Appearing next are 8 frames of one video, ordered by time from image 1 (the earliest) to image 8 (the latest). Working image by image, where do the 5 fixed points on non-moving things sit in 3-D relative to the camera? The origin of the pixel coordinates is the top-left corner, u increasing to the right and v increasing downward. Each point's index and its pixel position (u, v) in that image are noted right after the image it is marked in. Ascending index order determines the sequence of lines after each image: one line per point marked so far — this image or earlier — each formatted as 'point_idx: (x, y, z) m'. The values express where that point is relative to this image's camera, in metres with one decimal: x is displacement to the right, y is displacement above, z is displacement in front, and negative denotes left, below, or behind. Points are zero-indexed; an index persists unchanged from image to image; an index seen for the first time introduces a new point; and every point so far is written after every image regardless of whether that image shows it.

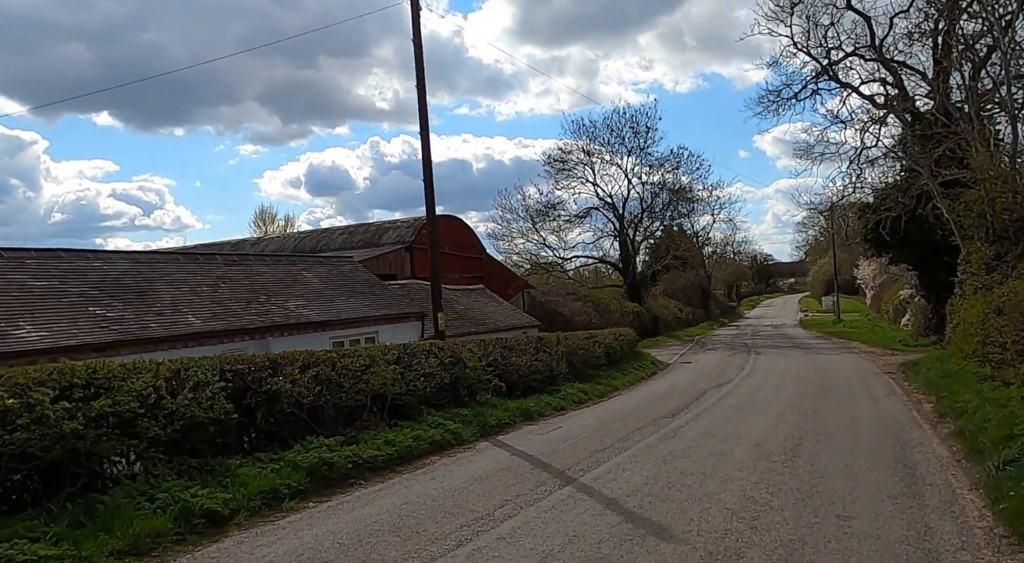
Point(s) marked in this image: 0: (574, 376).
0: (+1.4, -2.2, +18.9) m
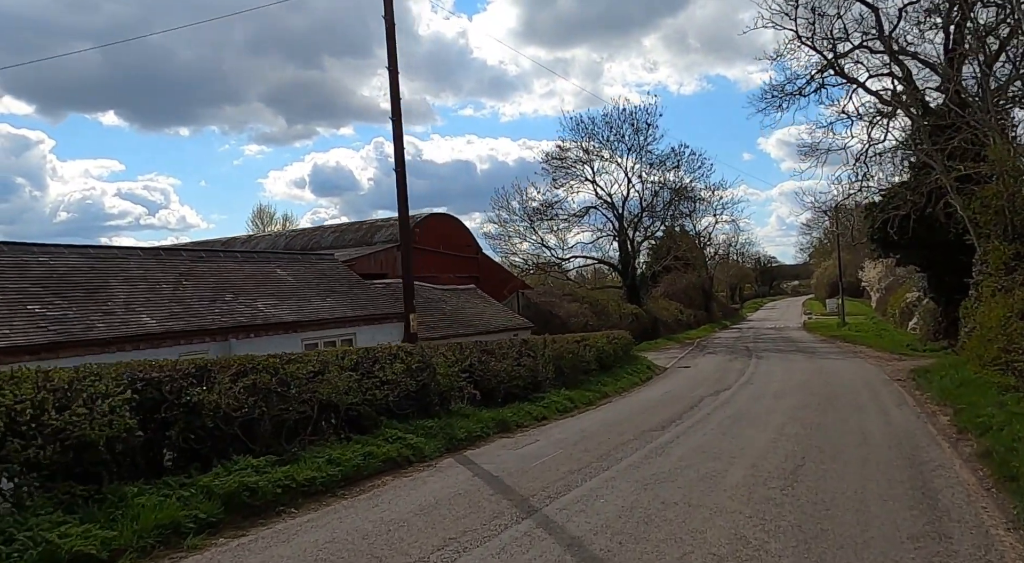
0: (+1.1, -2.2, +17.7) m
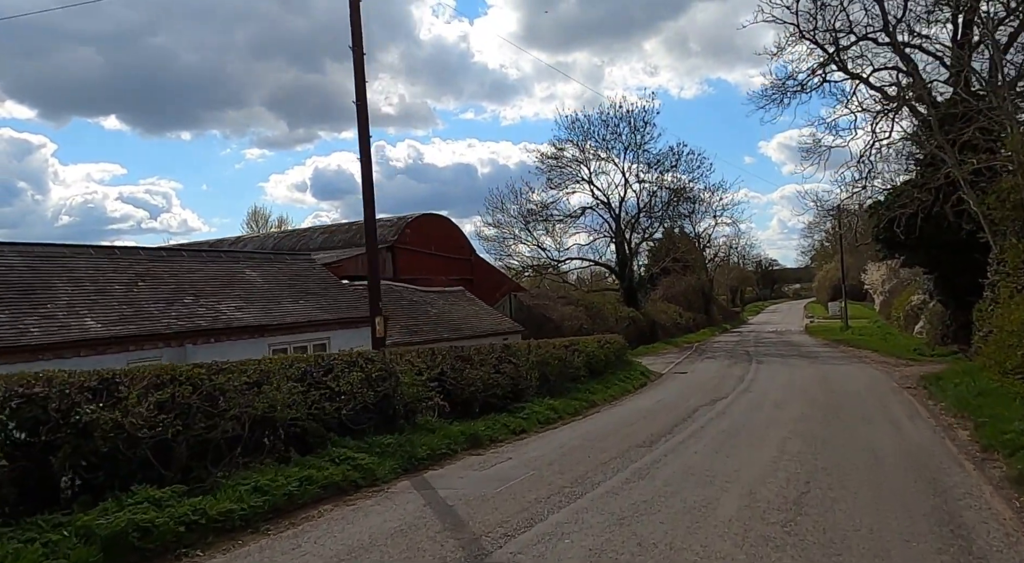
0: (+0.7, -2.2, +16.5) m
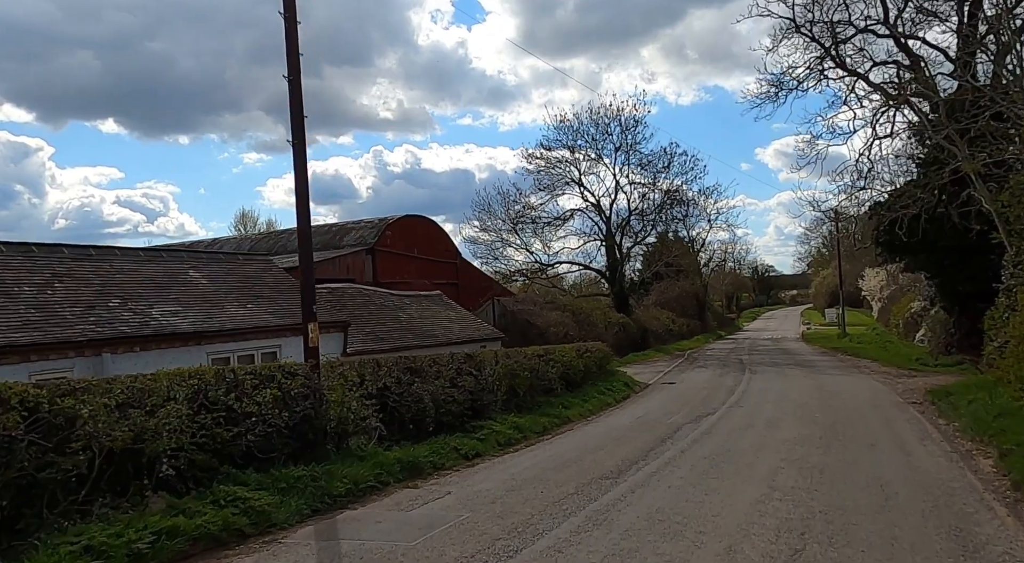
0: (0.0, -2.3, +14.8) m
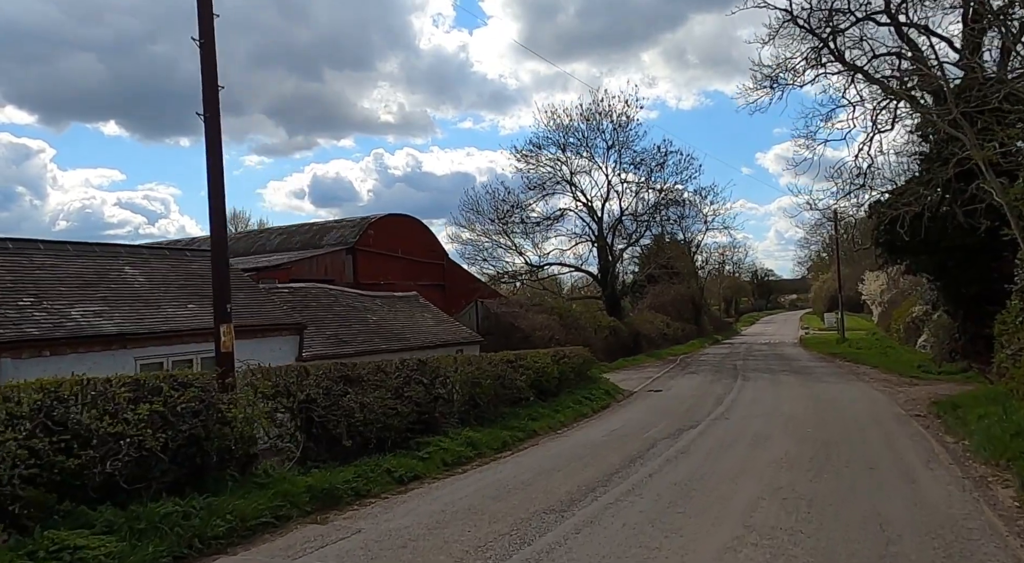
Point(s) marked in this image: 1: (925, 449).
0: (-0.7, -2.3, +13.4) m
1: (+5.6, -2.3, +11.0) m
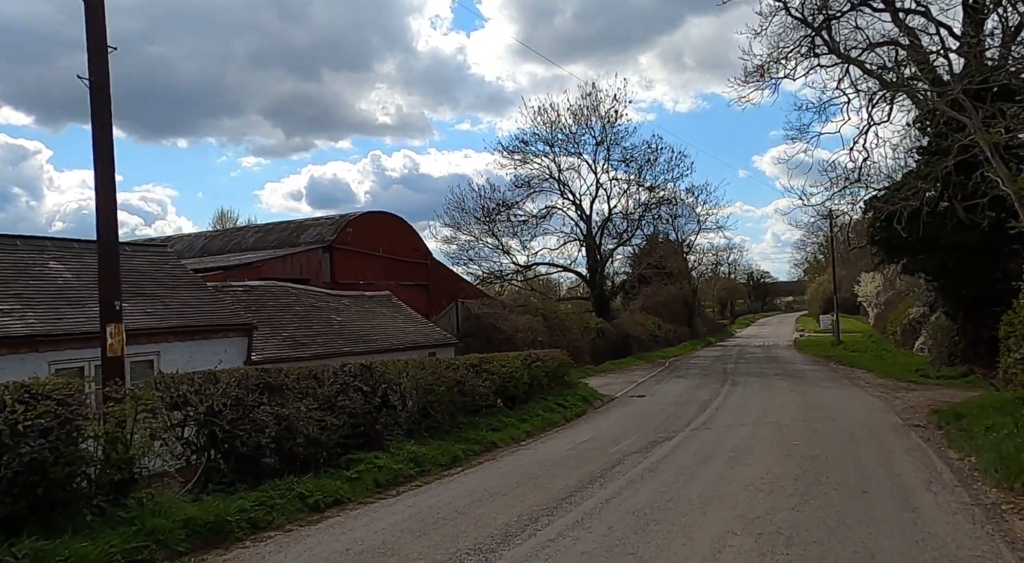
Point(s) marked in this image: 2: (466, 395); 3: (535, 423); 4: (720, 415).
0: (-1.3, -2.2, +12.0) m
1: (+5.0, -2.2, +9.6) m
2: (-0.8, -1.9, +13.7) m
3: (+0.4, -2.6, +14.9) m
4: (+4.3, -2.7, +16.6) m
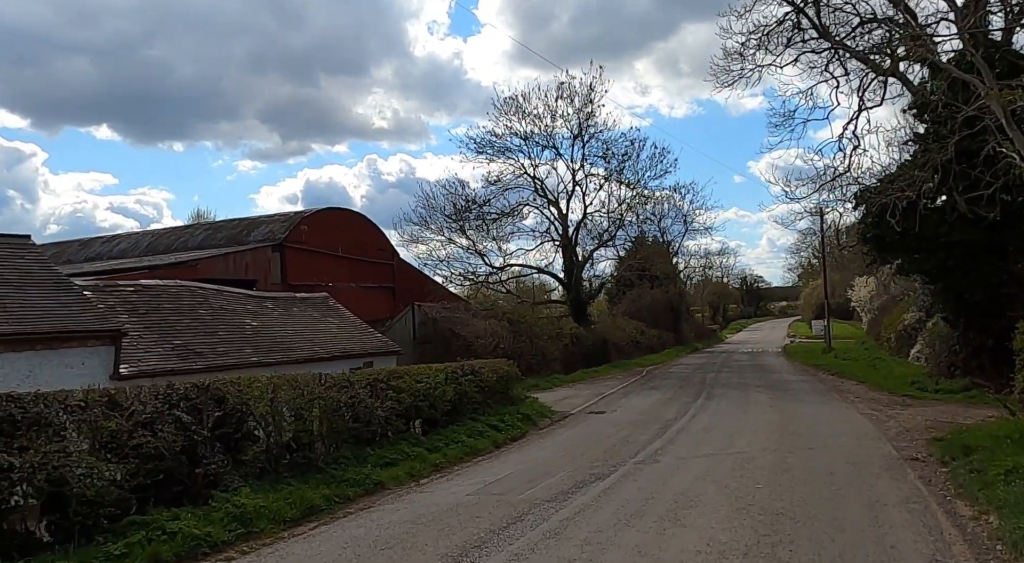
0: (-2.7, -2.2, +9.4) m
1: (+3.6, -2.2, +7.0) m
2: (-2.1, -1.9, +11.1) m
3: (-0.9, -2.6, +12.2) m
4: (+2.9, -2.7, +13.9) m
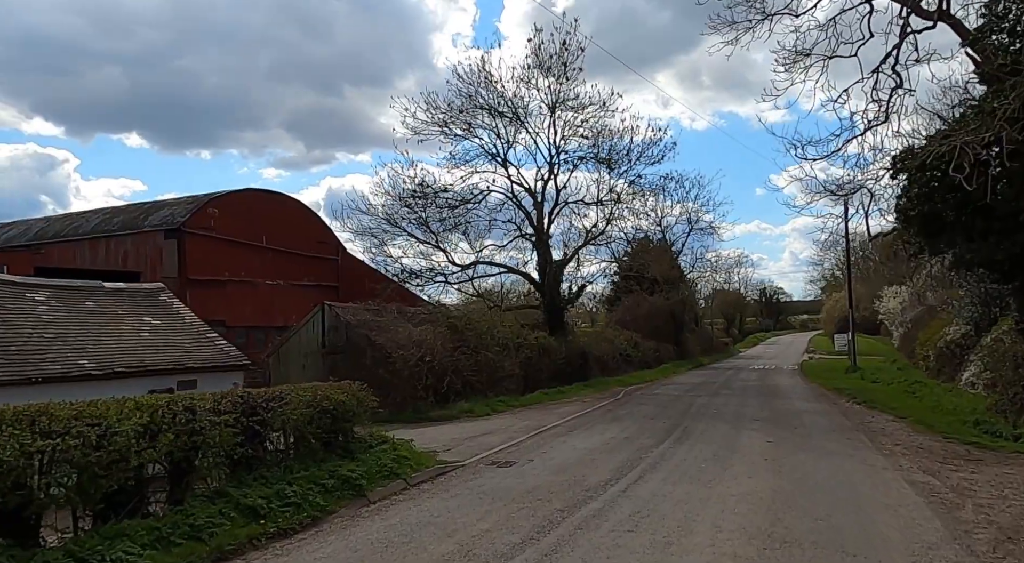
0: (-5.1, -1.7, +3.0) m
1: (+1.1, -1.8, +0.5) m
2: (-4.5, -1.5, +4.7) m
3: (-3.3, -2.2, +5.8) m
4: (+0.6, -2.4, +7.4) m
